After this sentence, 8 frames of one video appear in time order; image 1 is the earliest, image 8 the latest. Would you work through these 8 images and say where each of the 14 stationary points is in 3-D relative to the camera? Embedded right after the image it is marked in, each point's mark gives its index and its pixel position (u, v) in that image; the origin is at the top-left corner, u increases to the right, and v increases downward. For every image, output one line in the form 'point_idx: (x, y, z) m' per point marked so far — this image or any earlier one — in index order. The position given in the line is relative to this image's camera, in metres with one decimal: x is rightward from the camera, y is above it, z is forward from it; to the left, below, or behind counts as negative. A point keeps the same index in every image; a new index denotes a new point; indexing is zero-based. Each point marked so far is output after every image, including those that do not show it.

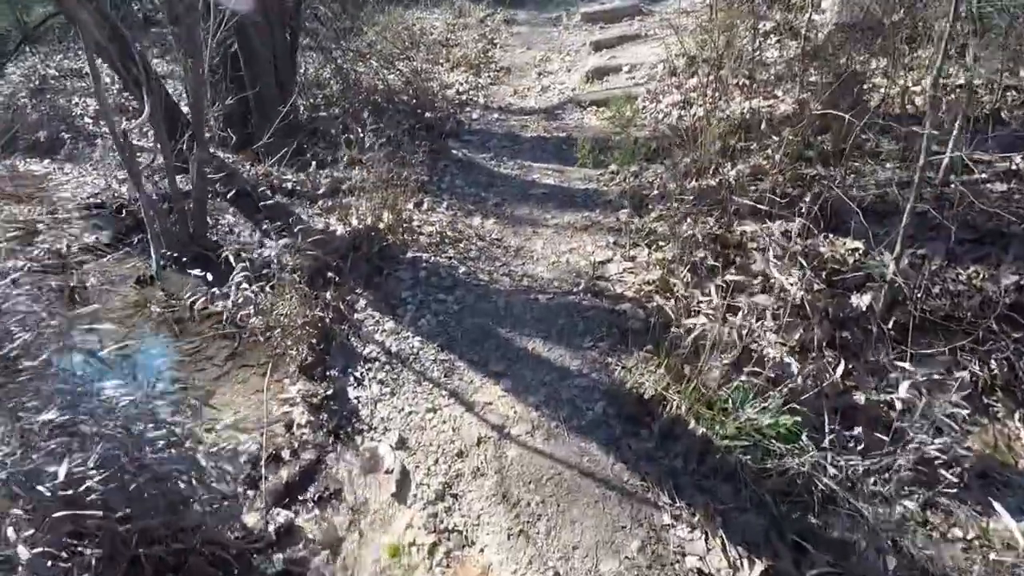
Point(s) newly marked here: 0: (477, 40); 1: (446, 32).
0: (-0.5, +3.6, +8.5) m
1: (-1.0, +3.9, +8.9) m
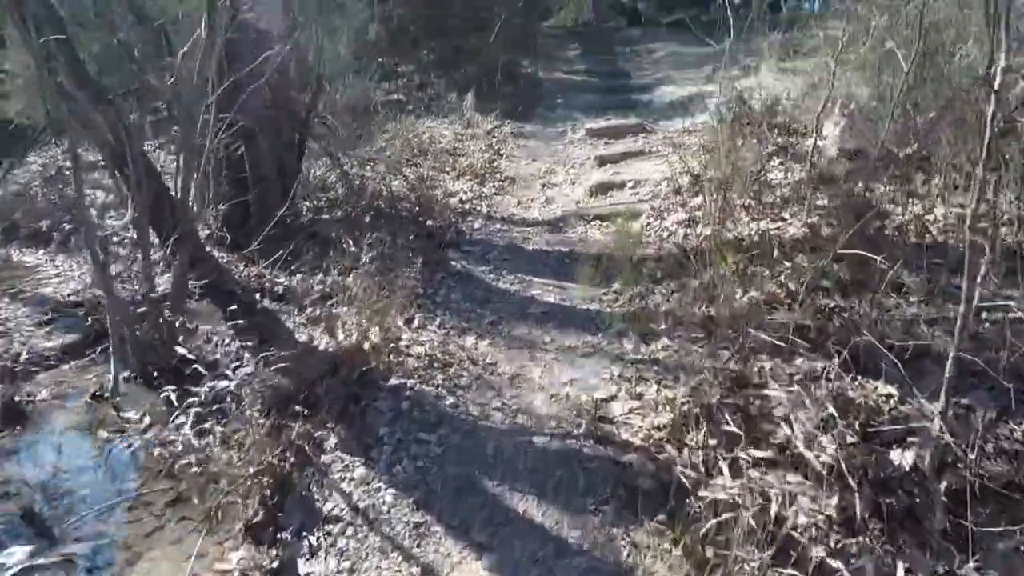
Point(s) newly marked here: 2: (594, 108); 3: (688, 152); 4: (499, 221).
0: (-0.4, +2.1, +8.7) m
1: (-0.9, +2.3, +9.1) m
2: (+1.5, +3.3, +10.7) m
3: (+2.0, +1.5, +6.7) m
4: (-0.1, +0.7, +6.2) m
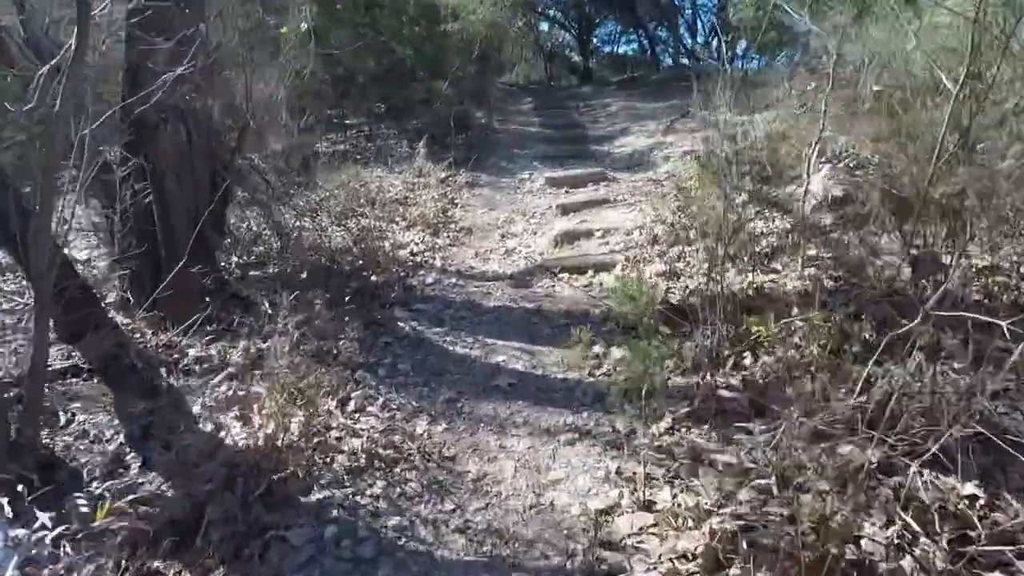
0: (-1.1, +1.2, +8.2) m
1: (-1.6, +1.4, +8.5) m
2: (+0.7, +2.3, +10.4) m
3: (+1.6, +0.9, +6.2) m
4: (-0.6, +0.1, +5.5) m
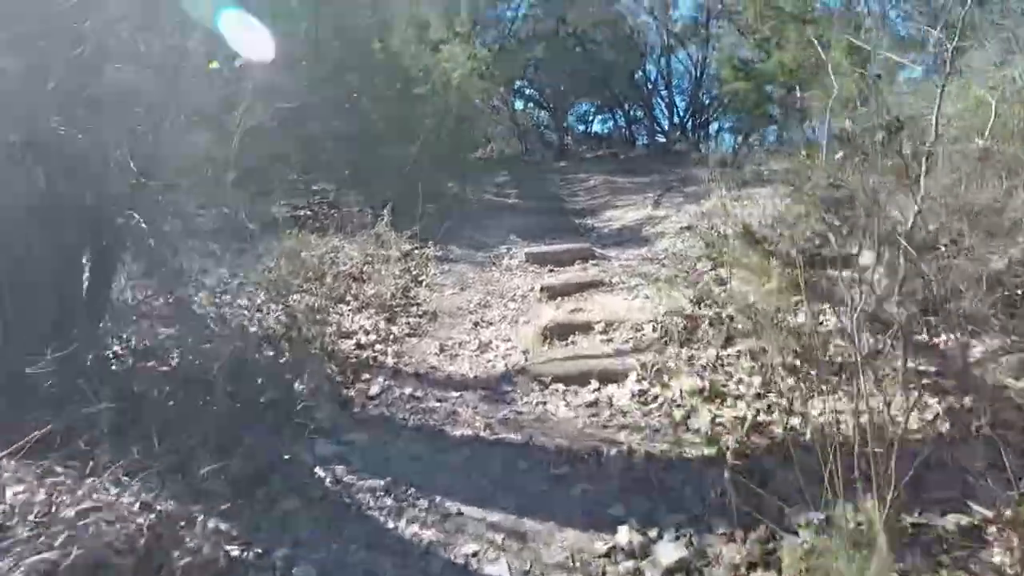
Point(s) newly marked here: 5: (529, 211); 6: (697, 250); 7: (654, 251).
0: (-1.3, +0.1, +6.9) m
1: (-1.9, +0.3, +7.2) m
2: (+0.3, +0.9, +9.3) m
3: (+1.4, 0.0, +5.1) m
4: (-0.7, -0.6, +4.2) m
5: (+0.3, +1.5, +10.9) m
6: (+2.1, +0.4, +6.4) m
7: (+1.8, +0.5, +7.2) m
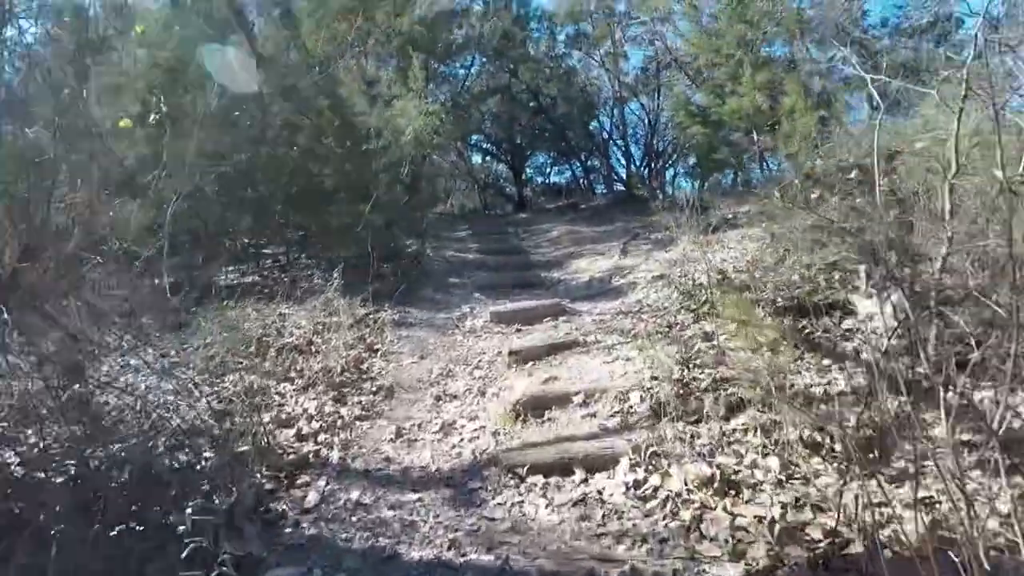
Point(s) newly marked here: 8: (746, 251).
0: (-1.7, -0.6, +6.2) m
1: (-2.3, -0.5, +6.5) m
2: (-0.3, 0.0, +8.8) m
3: (+1.1, -0.5, +4.6) m
4: (-0.9, -1.1, +3.5) m
5: (-0.4, +0.4, +10.5) m
6: (+1.7, -0.1, +6.0) m
7: (+1.4, -0.2, +6.8) m
8: (+3.0, +0.4, +7.4) m
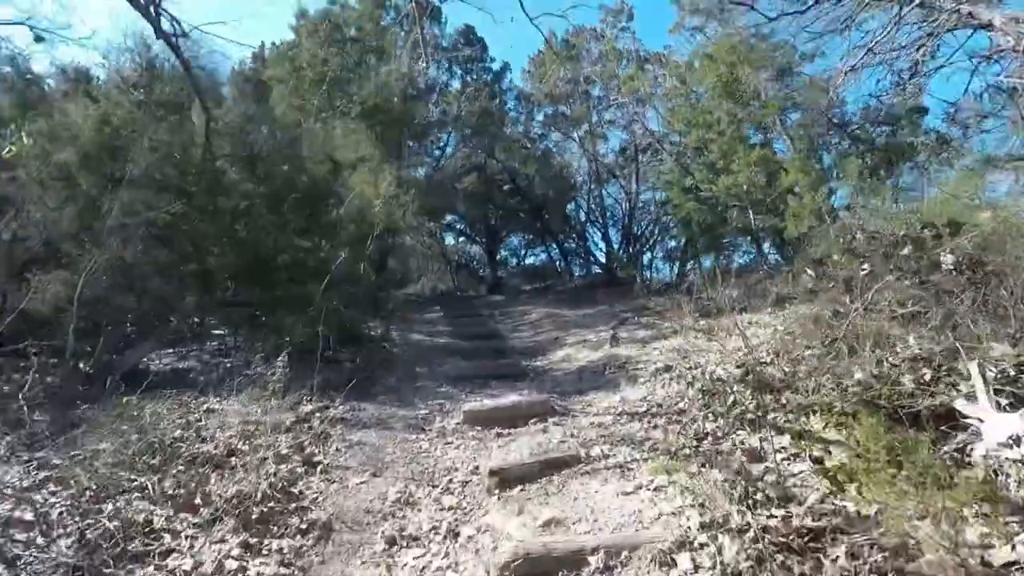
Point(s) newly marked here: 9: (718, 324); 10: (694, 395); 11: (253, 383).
0: (-1.9, -1.4, +4.8) m
1: (-2.5, -1.4, +5.1) m
2: (-0.6, -1.2, +7.5) m
3: (+1.0, -1.1, +3.4) m
4: (-1.0, -1.5, +2.1) m
5: (-0.7, -1.0, +9.3) m
6: (+1.5, -0.9, +4.8) m
7: (+1.2, -1.1, +5.6) m
8: (+2.8, -0.6, +6.4) m
9: (+2.7, -0.5, +7.7) m
10: (+1.6, -0.9, +5.0) m
11: (-3.2, -1.2, +7.0) m
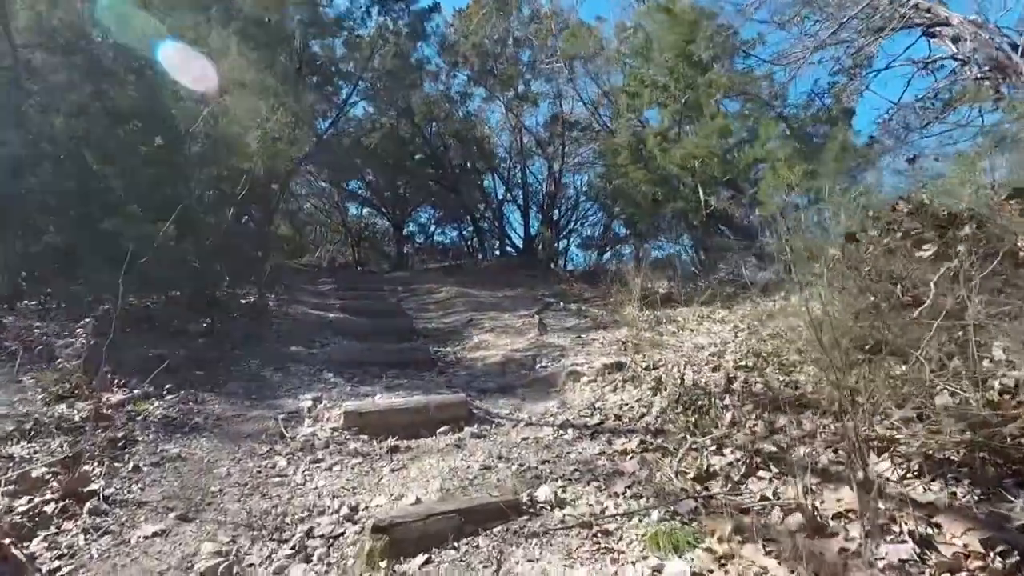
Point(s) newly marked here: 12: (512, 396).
0: (-2.4, -1.0, +2.9) m
1: (-3.0, -0.9, +3.1) m
2: (-1.5, -0.8, +5.8) m
3: (+0.7, -0.9, +2.0) m
4: (-1.1, -1.3, +0.4) m
5: (-2.0, -0.5, +7.5) m
6: (+1.0, -0.8, +3.5) m
7: (+0.5, -0.9, +4.2) m
8: (+2.0, -0.5, +5.2) m
9: (+1.7, -0.3, +6.5) m
10: (+1.0, -0.7, +3.6) m
11: (-4.0, -0.6, +4.9) m
12: (0.0, -0.9, +4.8) m
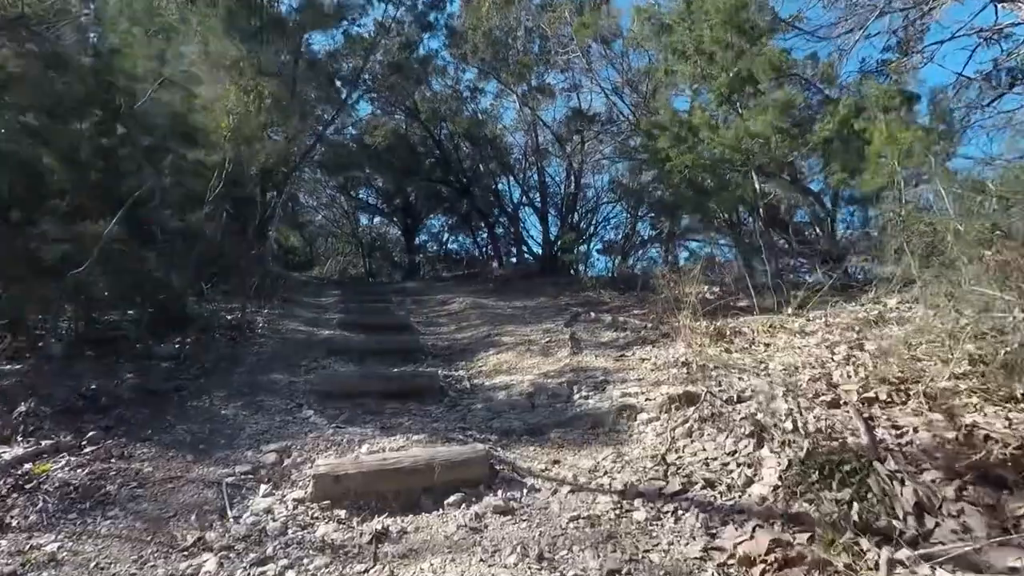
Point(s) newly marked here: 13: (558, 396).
0: (-2.3, -1.1, +1.8) m
1: (-2.9, -1.0, +2.0) m
2: (-1.3, -0.9, +4.6) m
3: (+0.8, -0.9, +0.7) m
4: (-1.0, -1.3, -0.8) m
5: (-1.7, -0.7, +6.3) m
6: (+1.1, -0.8, +2.2) m
7: (+0.7, -0.9, +2.9) m
8: (+2.2, -0.5, +3.9) m
9: (+2.0, -0.4, +5.3) m
10: (+1.2, -0.7, +2.4) m
11: (-3.8, -0.8, +3.7) m
12: (+0.2, -0.9, +3.6) m
13: (+0.4, -0.8, +4.3) m
